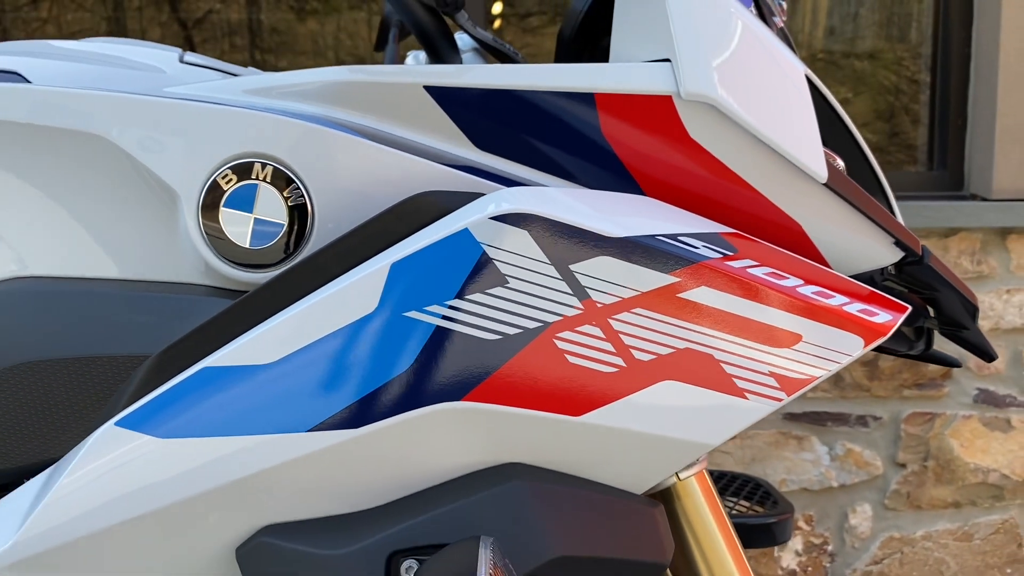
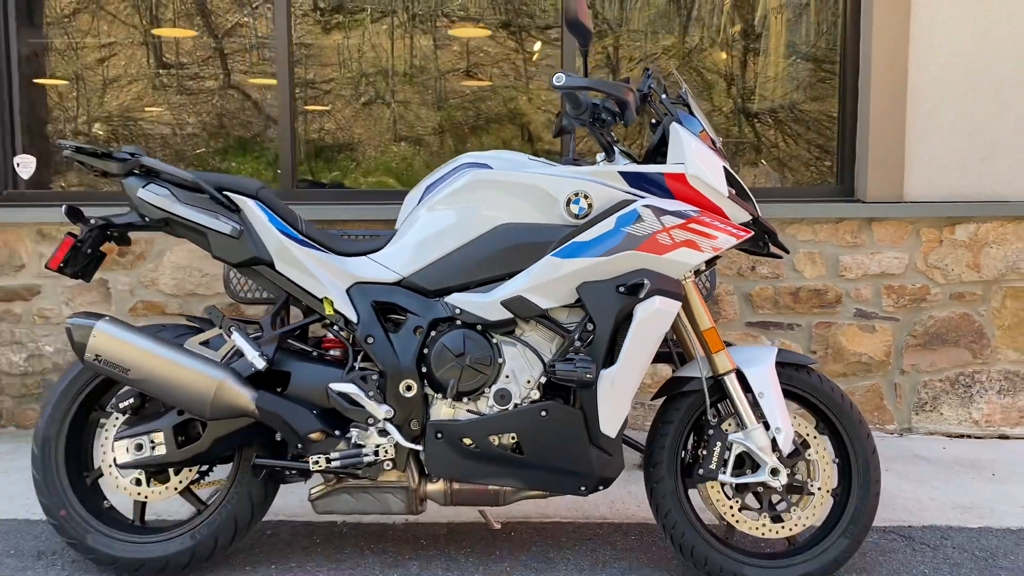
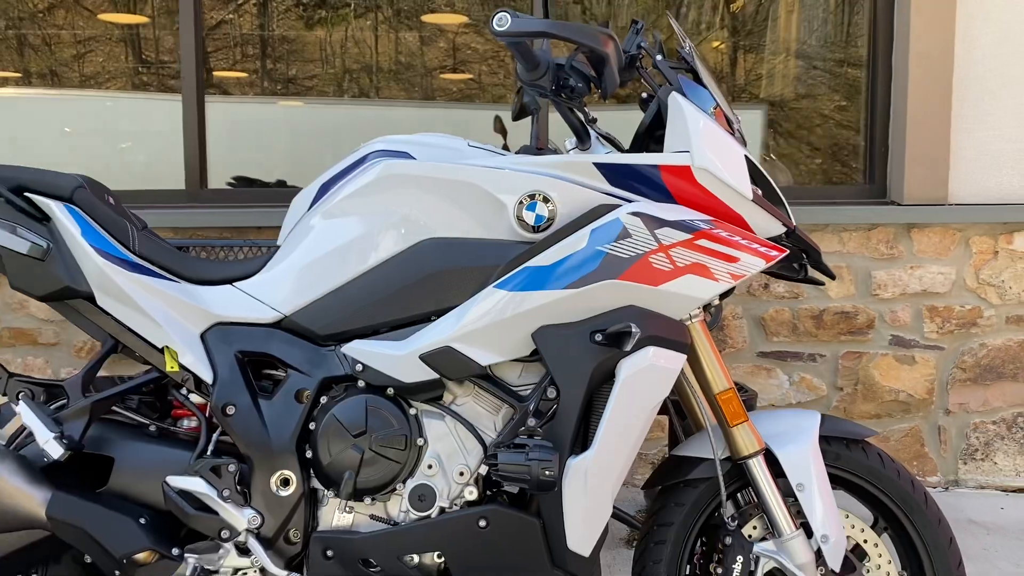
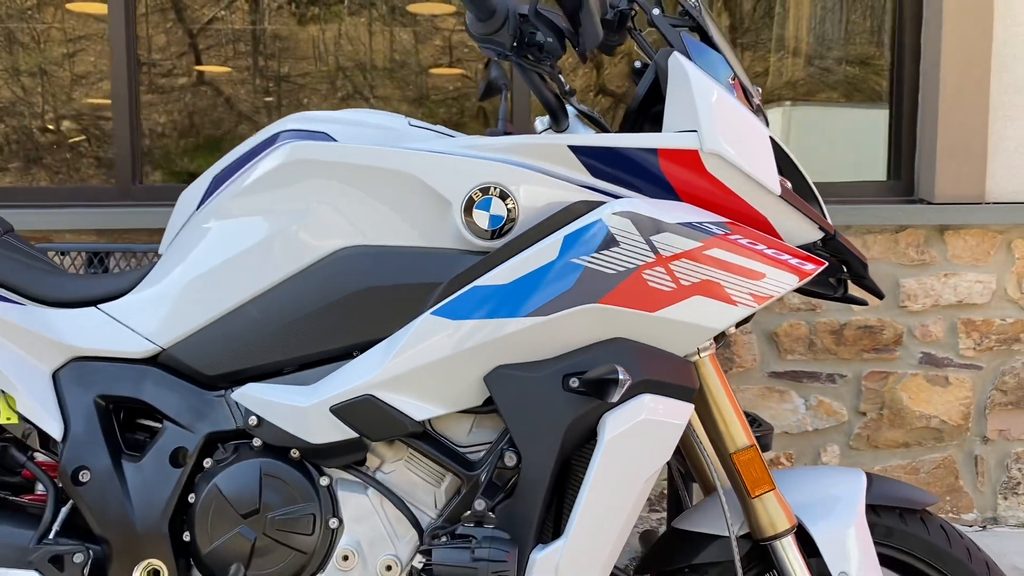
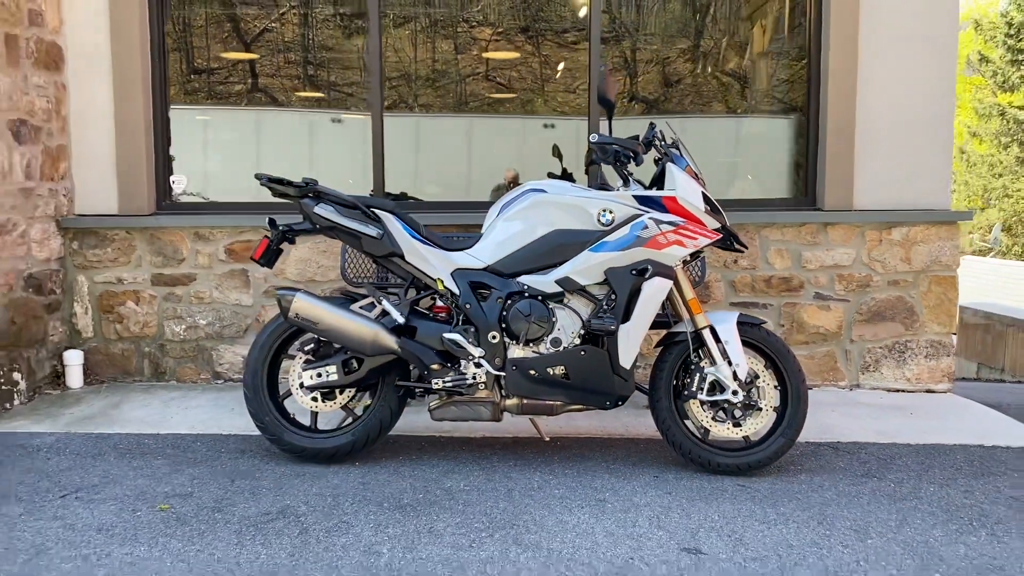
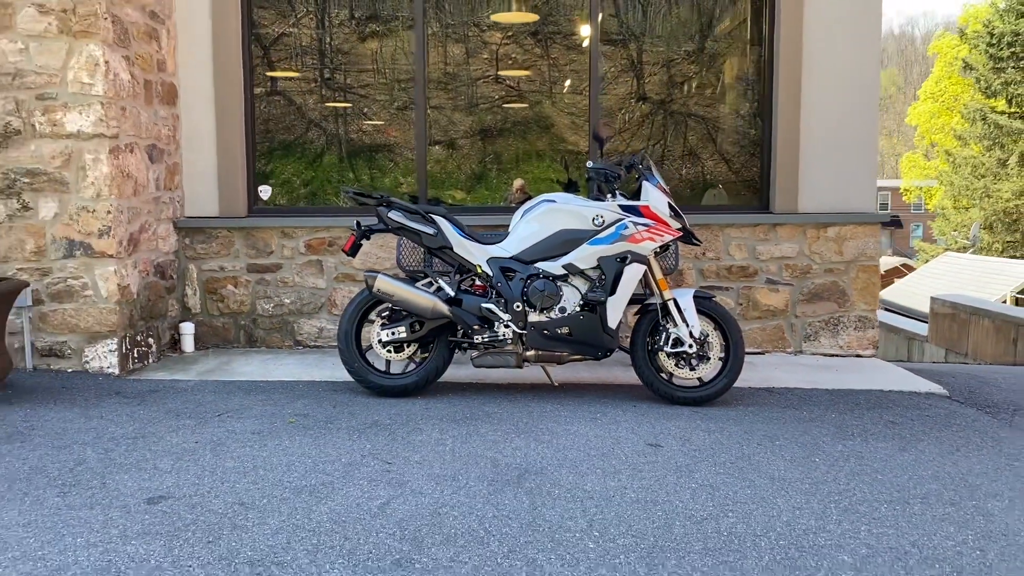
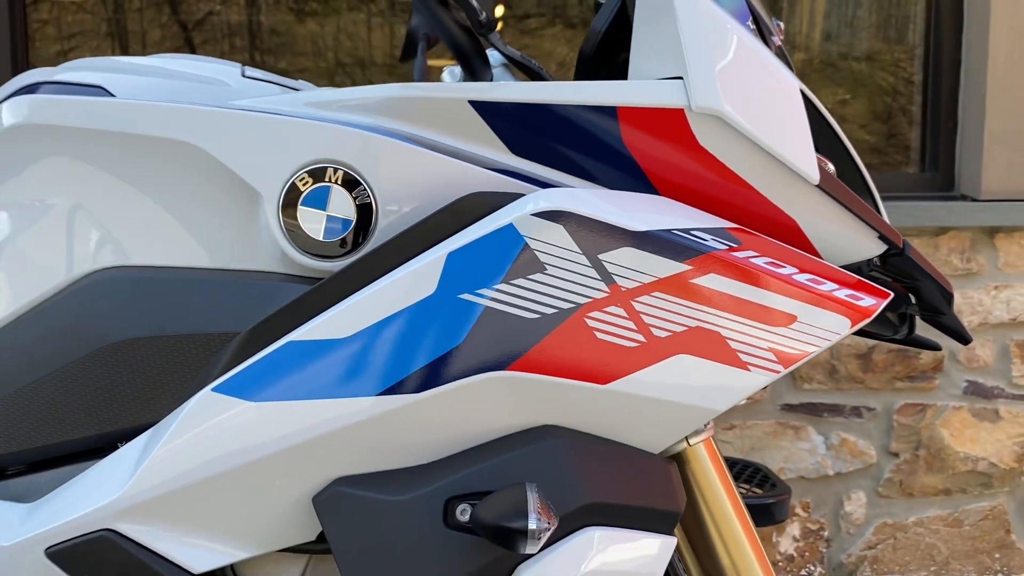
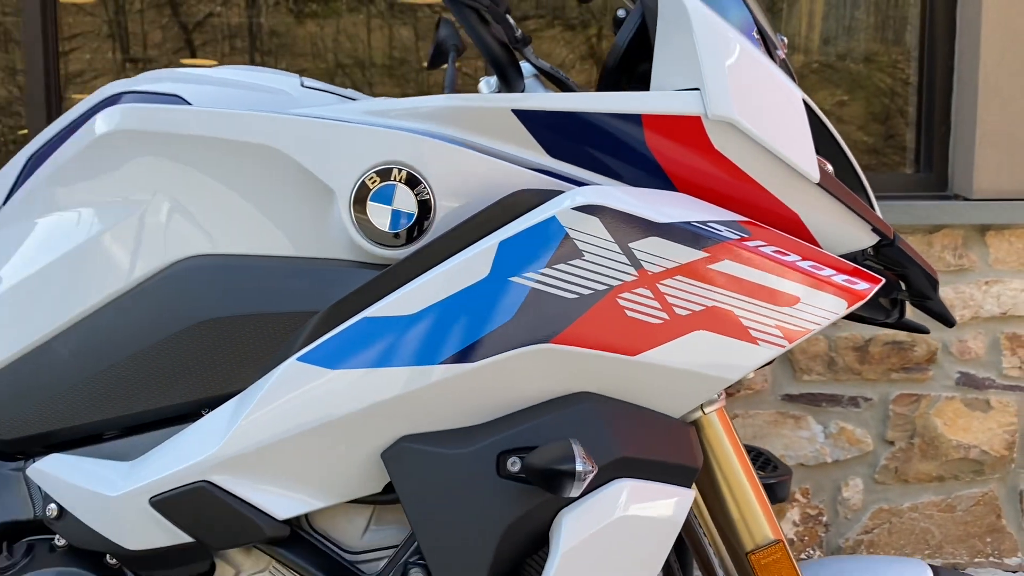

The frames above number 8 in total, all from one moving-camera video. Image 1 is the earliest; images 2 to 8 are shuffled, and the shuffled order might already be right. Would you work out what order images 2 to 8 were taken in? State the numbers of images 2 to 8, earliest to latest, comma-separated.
7, 8, 4, 3, 2, 5, 6
